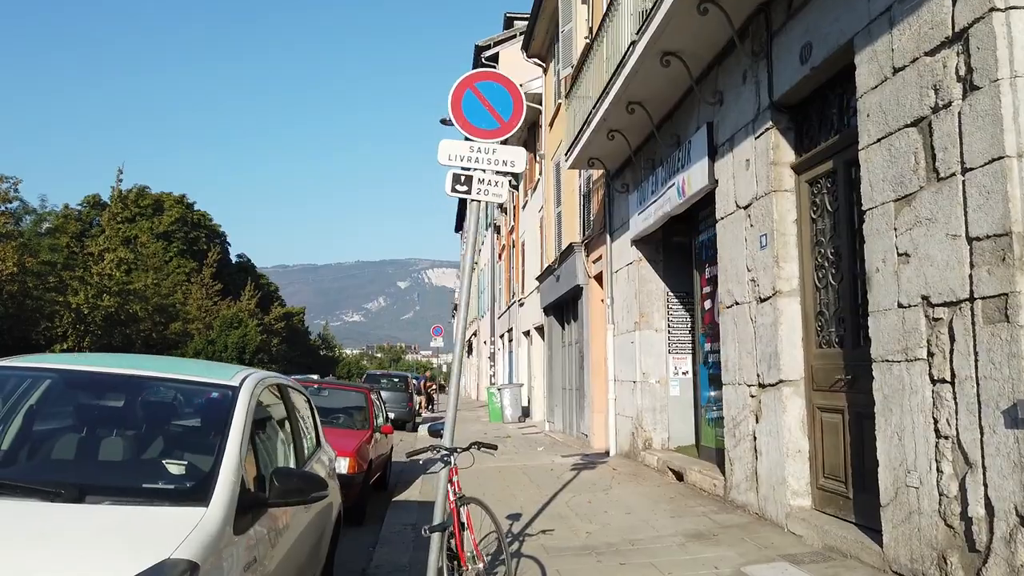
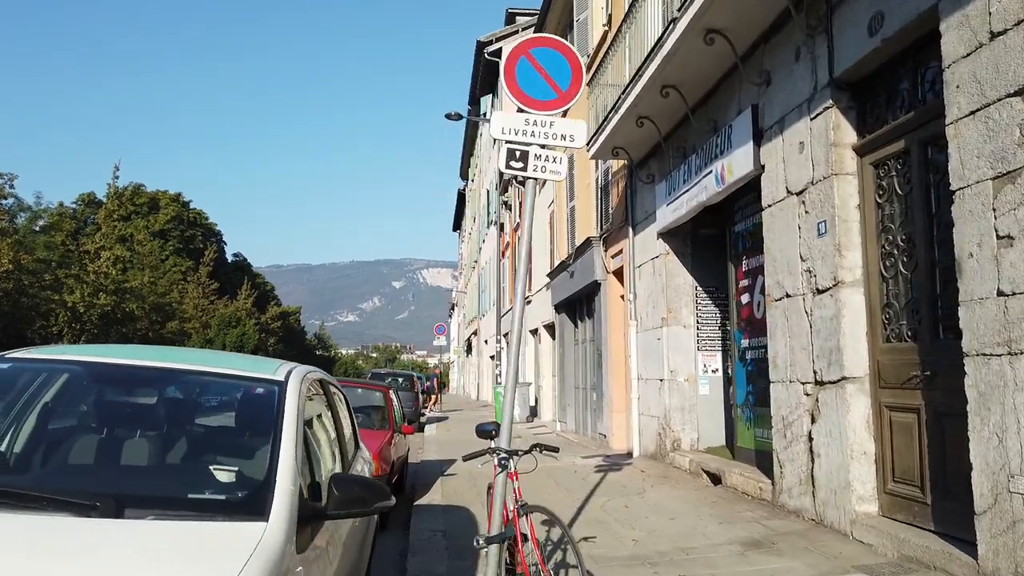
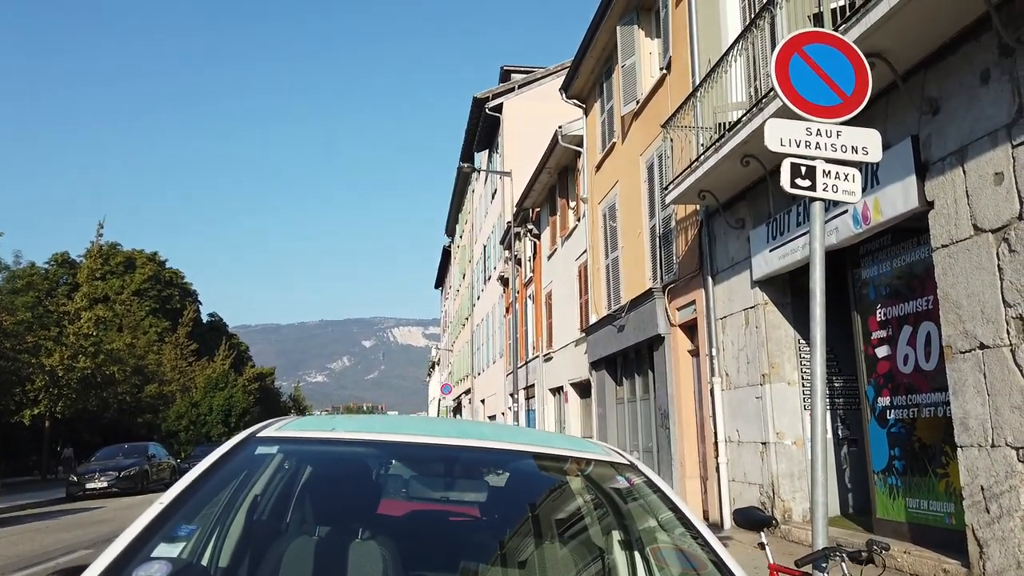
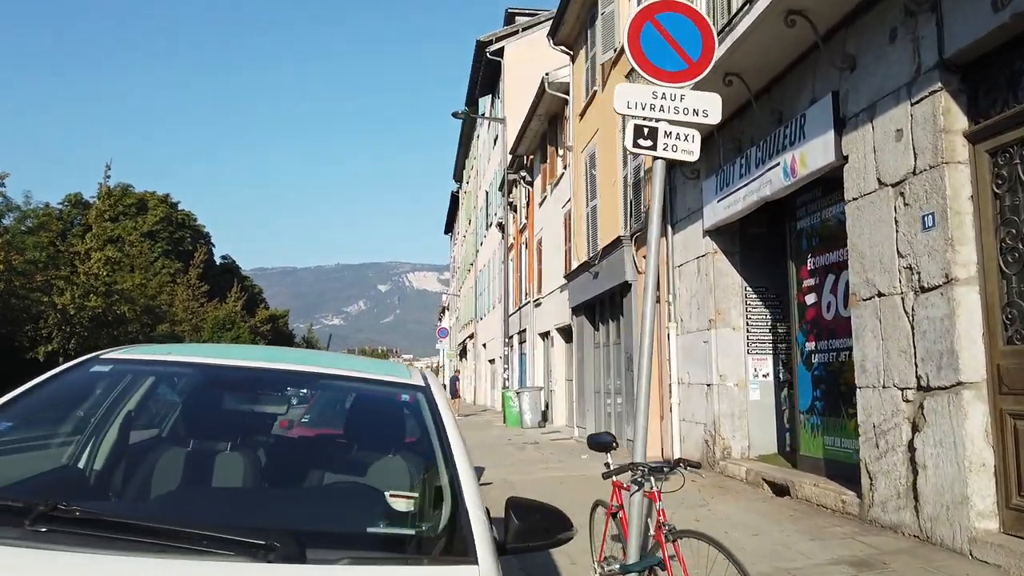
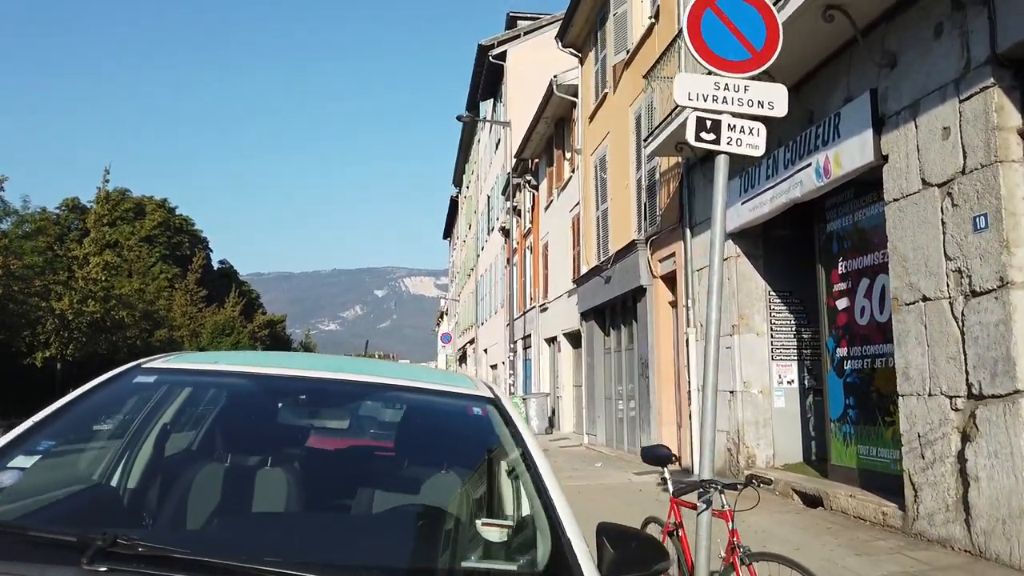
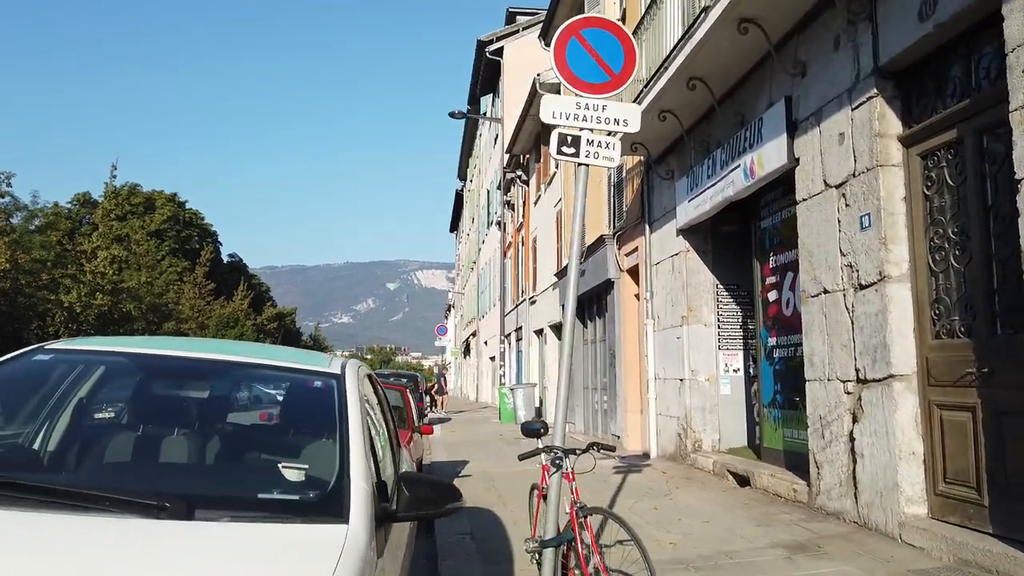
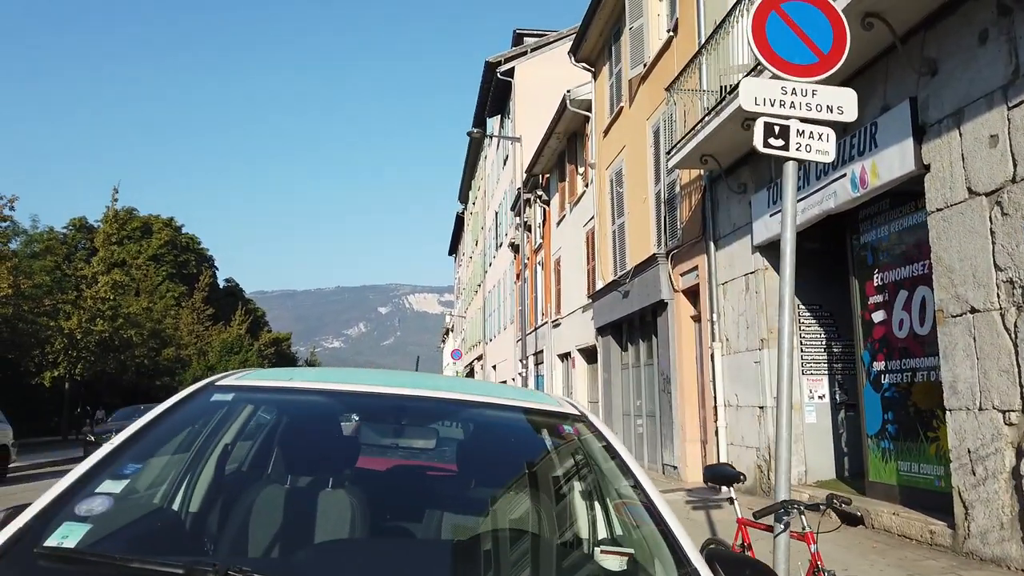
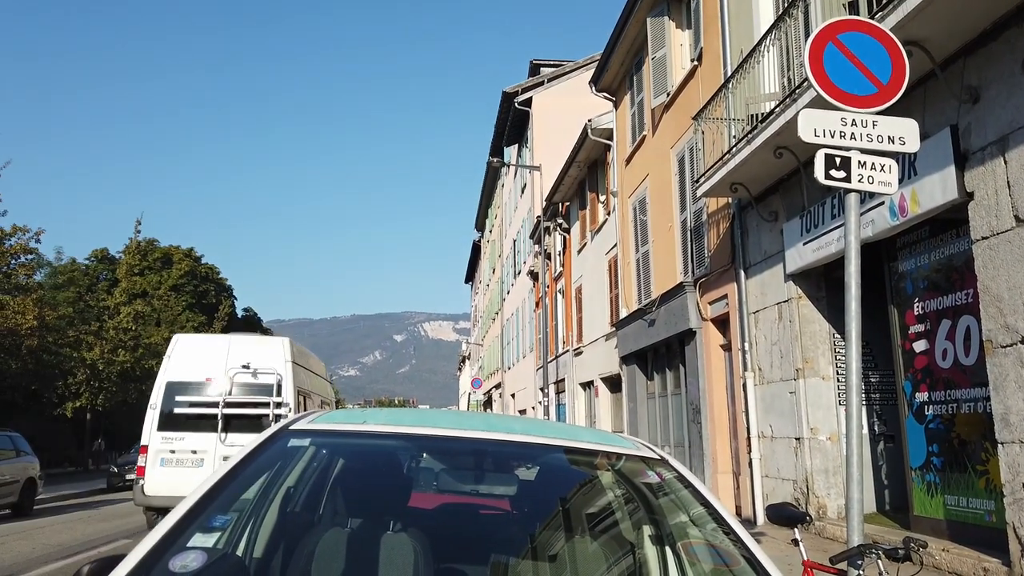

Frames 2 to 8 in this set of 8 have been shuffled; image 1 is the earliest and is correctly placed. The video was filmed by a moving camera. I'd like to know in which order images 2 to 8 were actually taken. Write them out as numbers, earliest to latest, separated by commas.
2, 6, 4, 5, 7, 3, 8
